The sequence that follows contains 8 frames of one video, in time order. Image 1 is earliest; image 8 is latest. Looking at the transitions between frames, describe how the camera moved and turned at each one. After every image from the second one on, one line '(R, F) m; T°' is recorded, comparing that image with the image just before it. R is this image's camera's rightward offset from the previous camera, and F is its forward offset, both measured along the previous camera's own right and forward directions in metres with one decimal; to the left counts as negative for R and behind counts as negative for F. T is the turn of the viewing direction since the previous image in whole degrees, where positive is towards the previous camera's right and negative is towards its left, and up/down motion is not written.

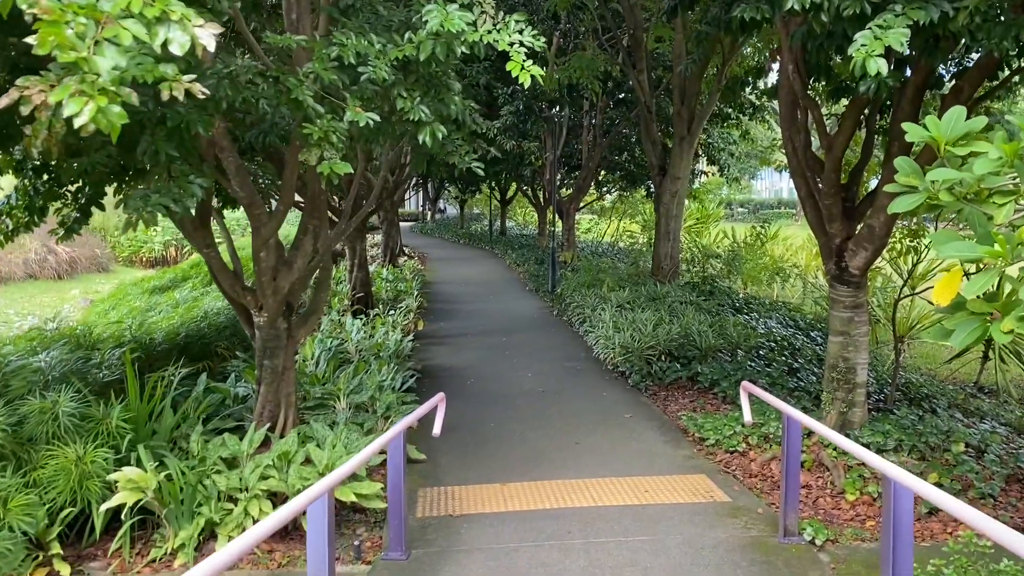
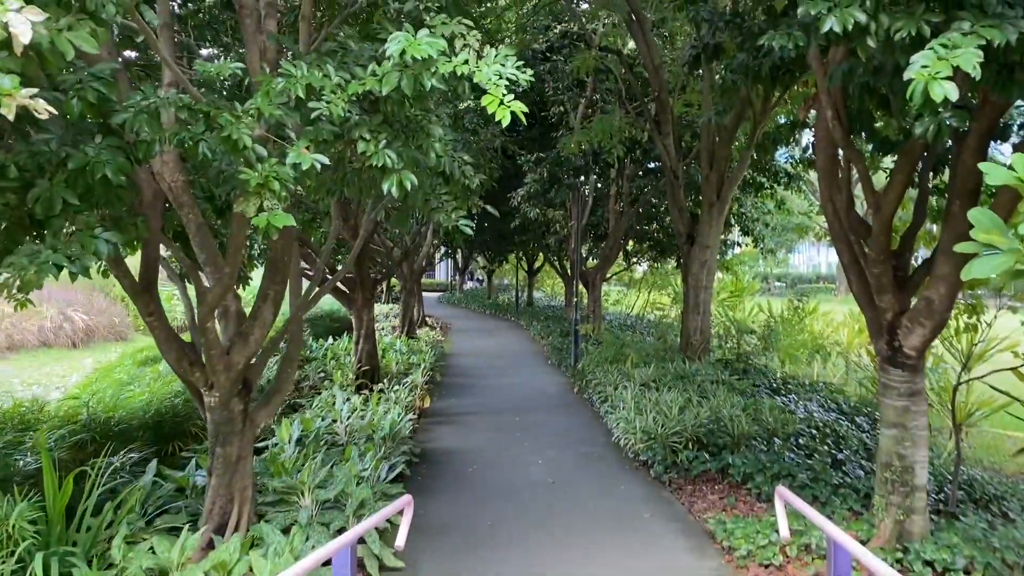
(+0.2, +0.7) m; -2°
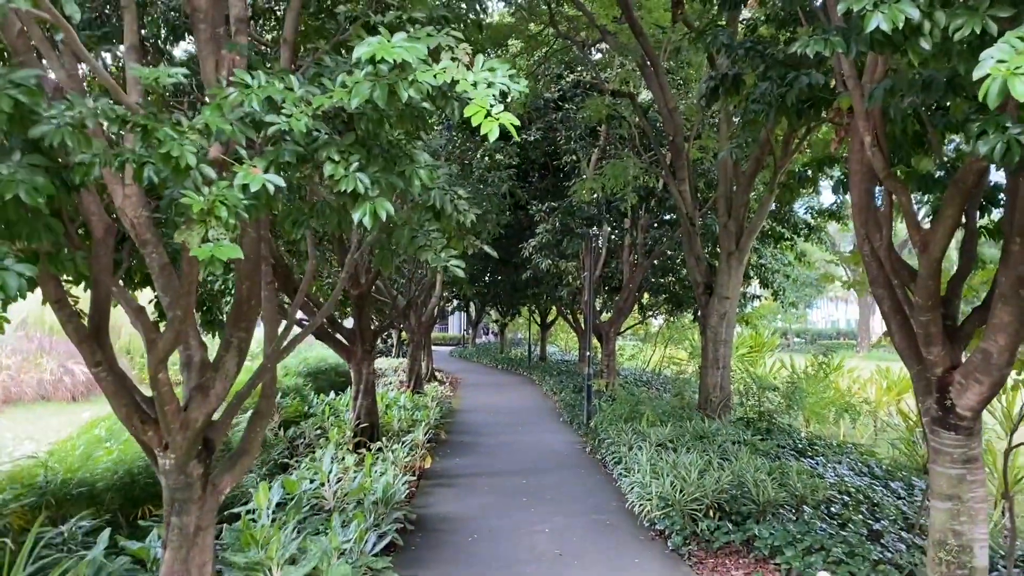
(+0.1, +0.5) m; -1°
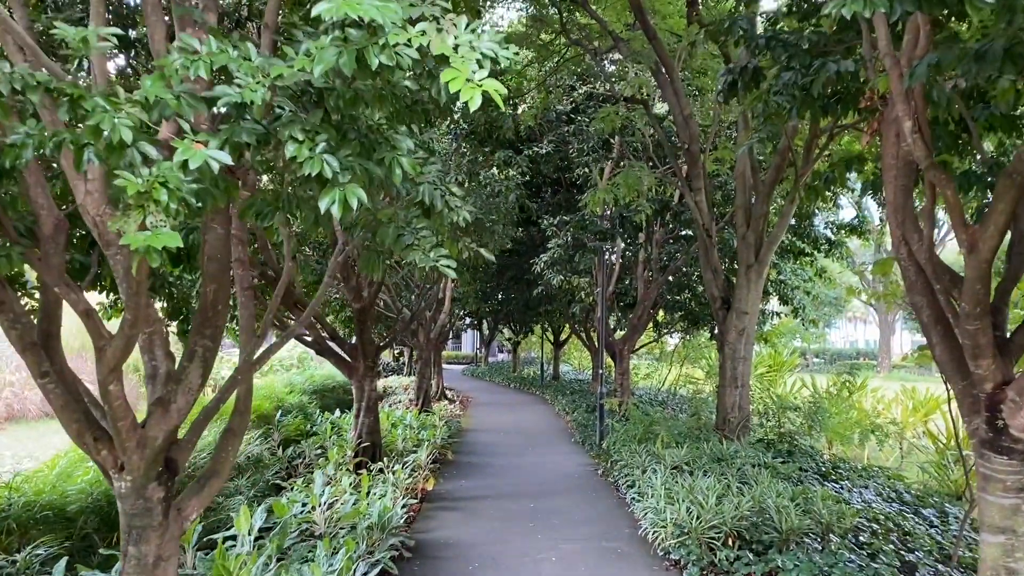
(+0.1, +0.4) m; -1°
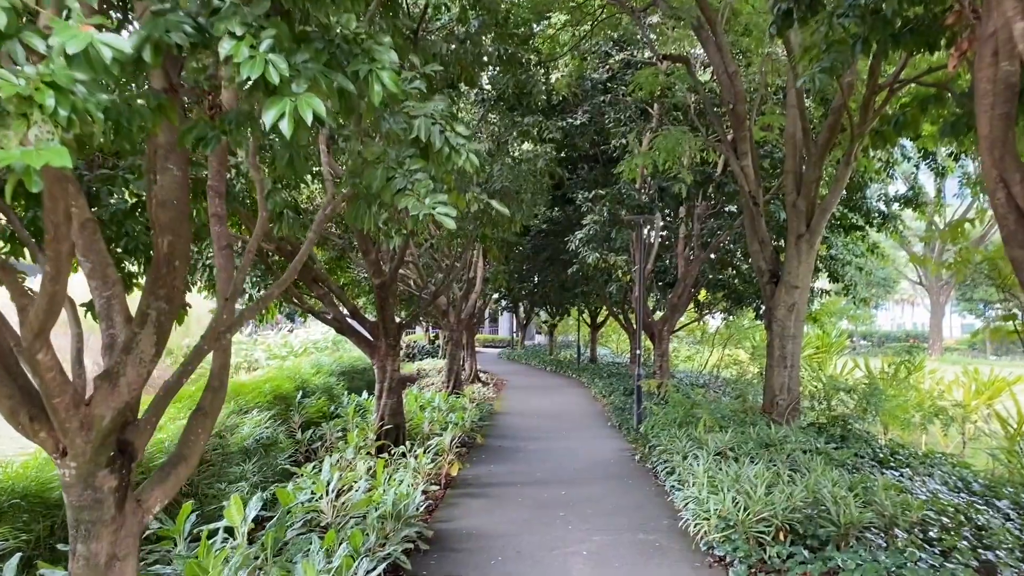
(+0.1, +0.5) m; -3°
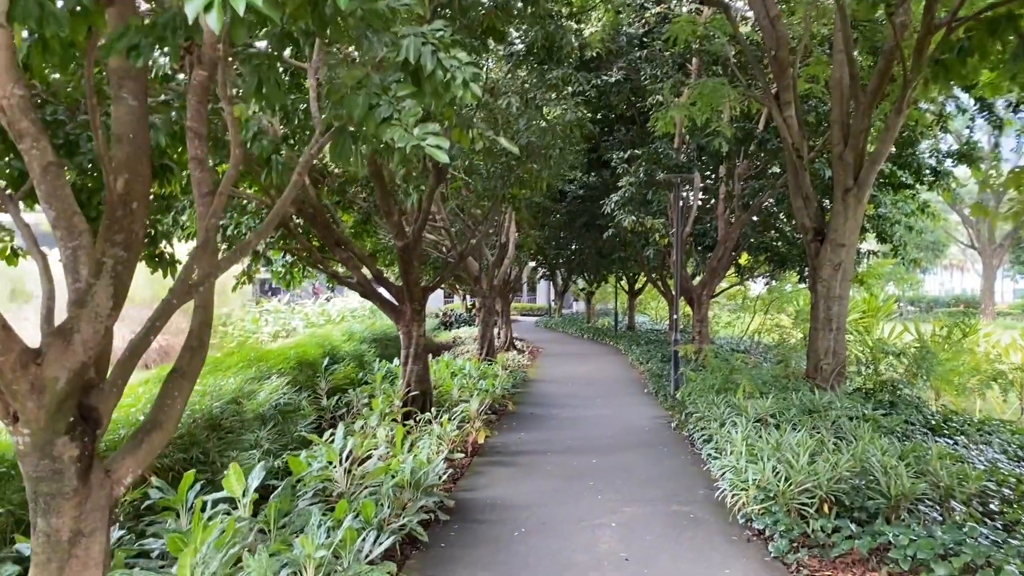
(+0.1, +0.3) m; -3°
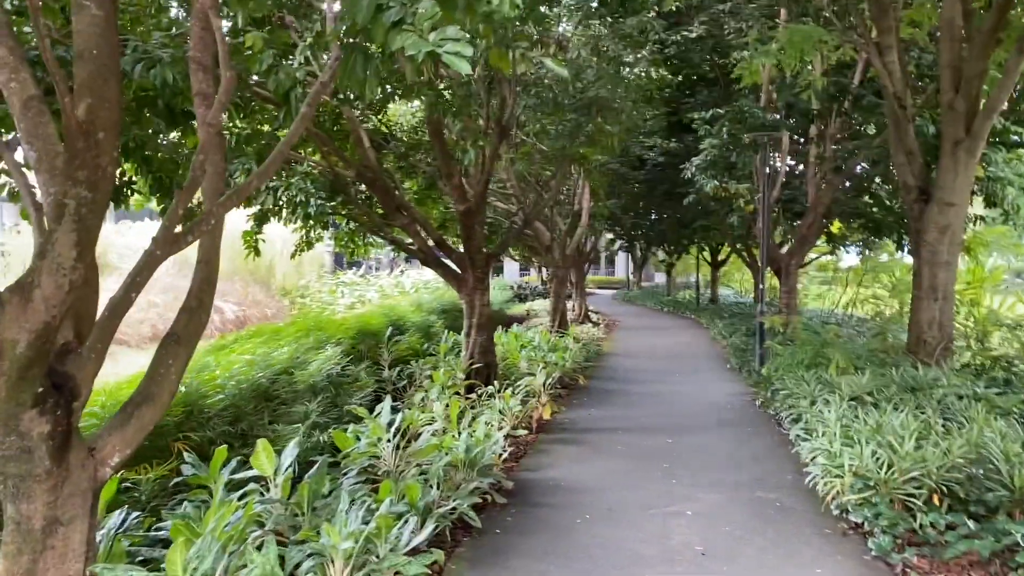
(+0.1, +0.5) m; -5°
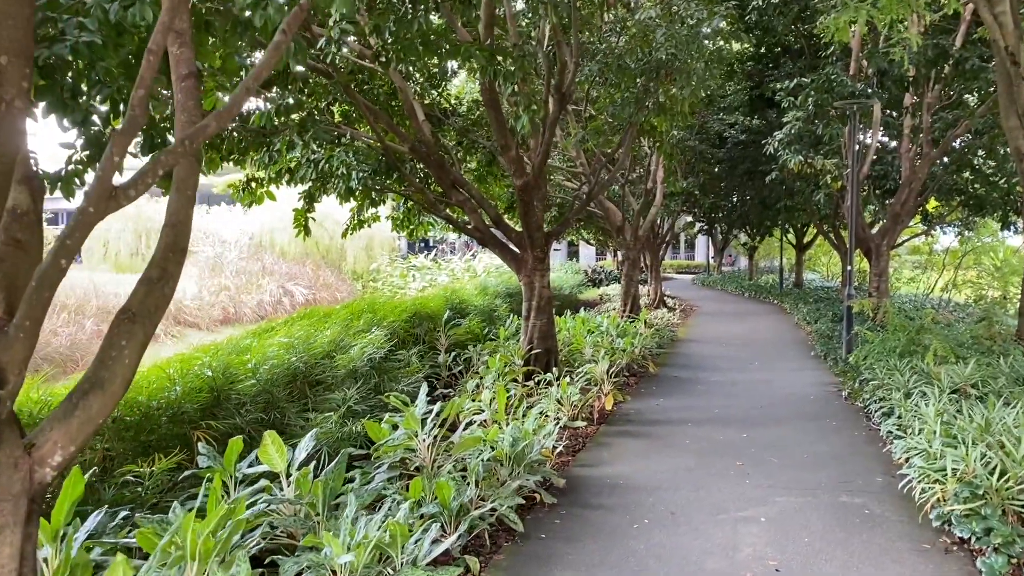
(+0.1, +0.5) m; -5°
